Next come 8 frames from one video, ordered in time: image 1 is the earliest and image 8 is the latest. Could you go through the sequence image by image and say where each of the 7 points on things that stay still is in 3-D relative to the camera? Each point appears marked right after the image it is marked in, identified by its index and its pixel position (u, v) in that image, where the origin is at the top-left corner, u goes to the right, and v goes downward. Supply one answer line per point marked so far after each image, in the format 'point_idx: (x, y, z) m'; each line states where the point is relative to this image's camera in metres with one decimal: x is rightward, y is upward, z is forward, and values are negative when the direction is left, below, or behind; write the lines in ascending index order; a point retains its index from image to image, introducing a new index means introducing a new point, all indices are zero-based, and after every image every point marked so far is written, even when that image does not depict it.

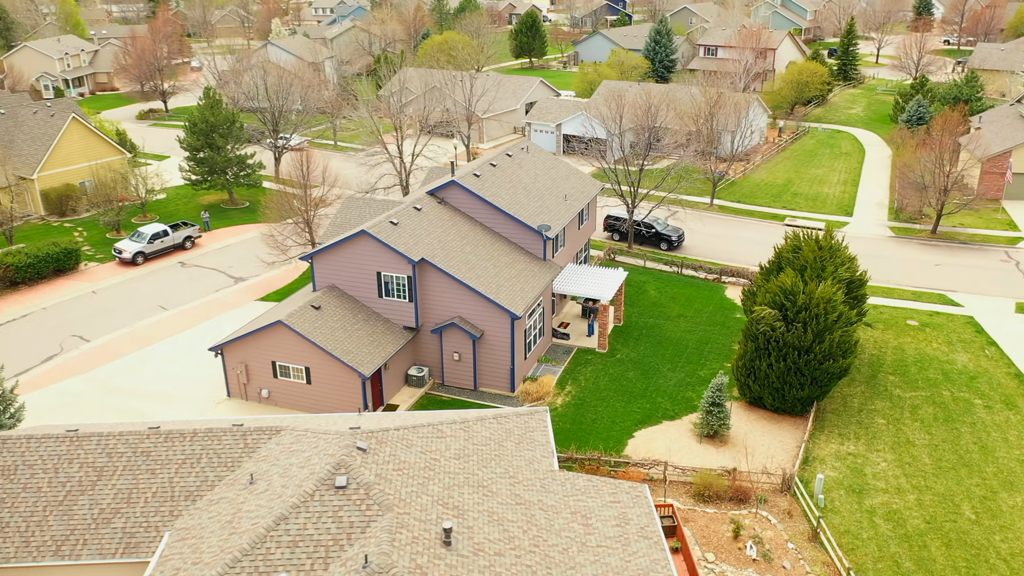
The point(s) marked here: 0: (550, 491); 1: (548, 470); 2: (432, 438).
0: (+0.8, -4.6, +18.3) m
1: (+0.8, -4.2, +19.1) m
2: (-1.8, -3.3, +18.1) m
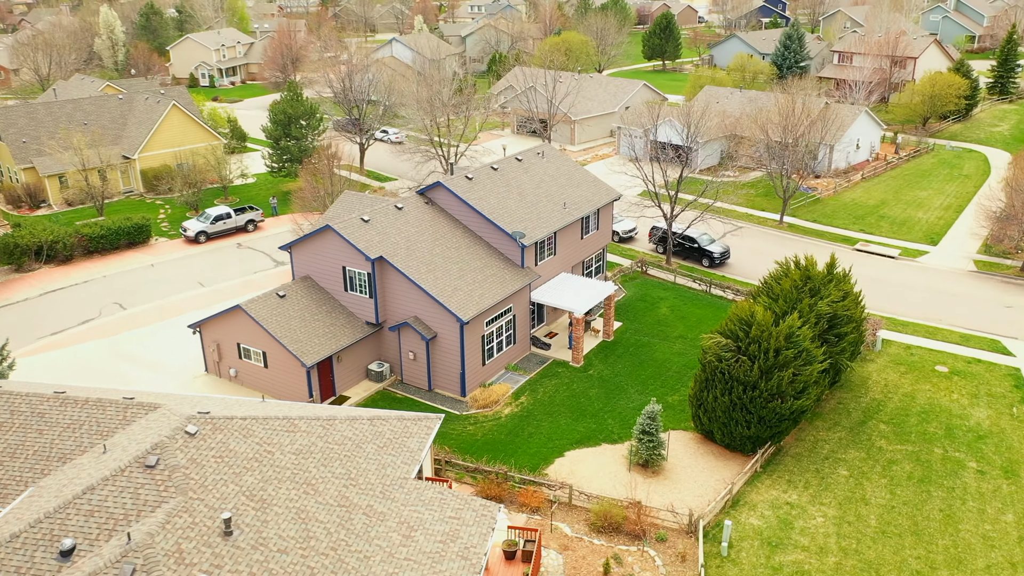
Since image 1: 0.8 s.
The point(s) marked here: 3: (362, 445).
0: (-2.8, -4.7, +18.3) m
1: (-2.6, -4.4, +19.1) m
2: (-5.3, -3.2, +18.7) m
3: (-3.6, -3.7, +19.5) m
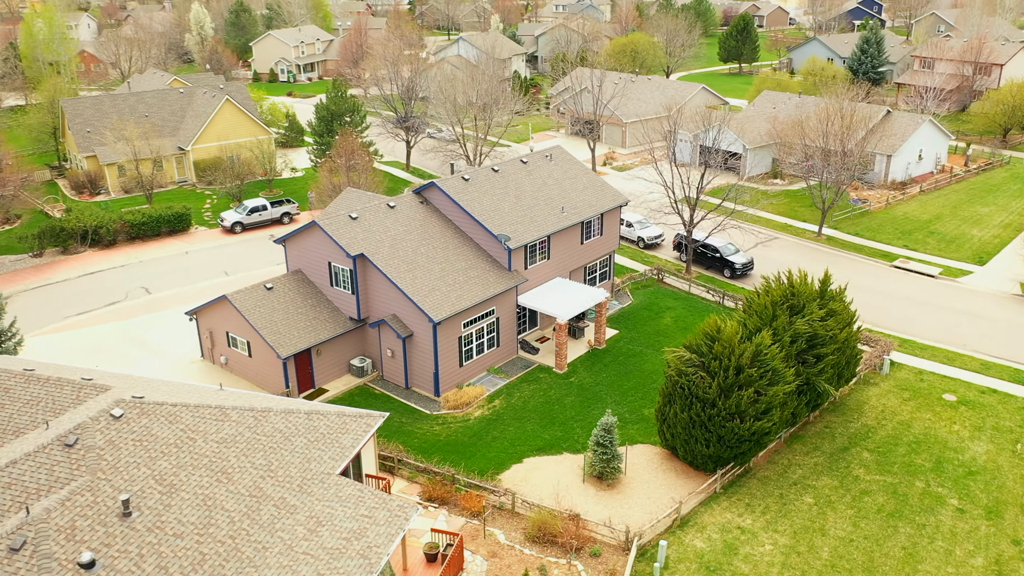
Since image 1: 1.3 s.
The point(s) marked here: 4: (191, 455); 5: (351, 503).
0: (-4.8, -4.7, +18.7) m
1: (-4.5, -4.3, +19.4) m
2: (-7.2, -3.1, +19.3) m
3: (-5.4, -3.6, +19.9) m
4: (-7.1, -3.7, +18.2) m
5: (-3.7, -4.9, +18.8) m
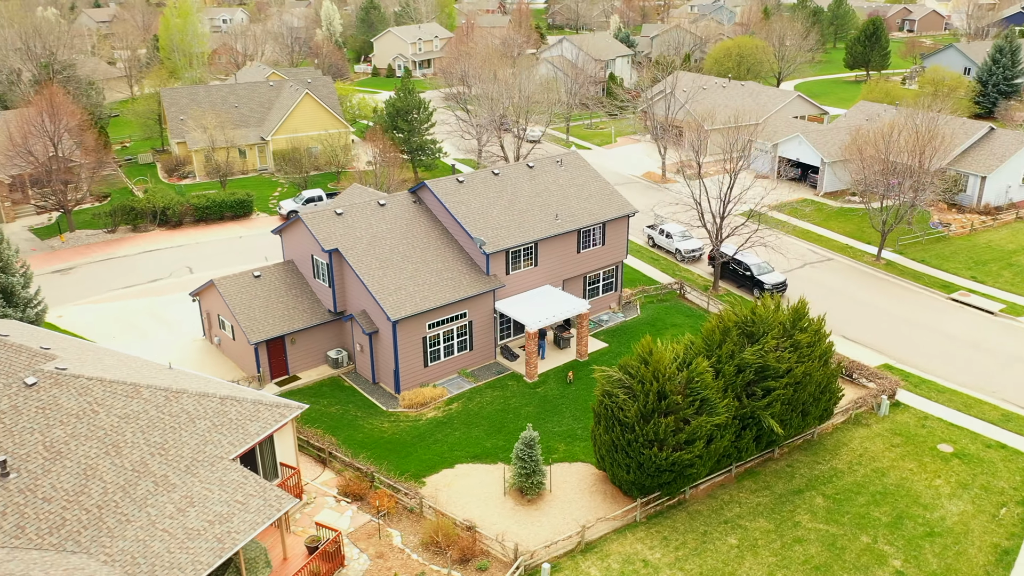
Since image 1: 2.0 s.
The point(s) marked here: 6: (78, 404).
0: (-7.8, -4.4, +19.6) m
1: (-7.4, -4.1, +20.3) m
2: (-9.9, -2.7, +20.6) m
3: (-8.1, -3.4, +20.9) m
4: (-10.1, -3.3, +19.5) m
5: (-6.7, -4.8, +19.5) m
6: (-10.5, -2.8, +19.9) m
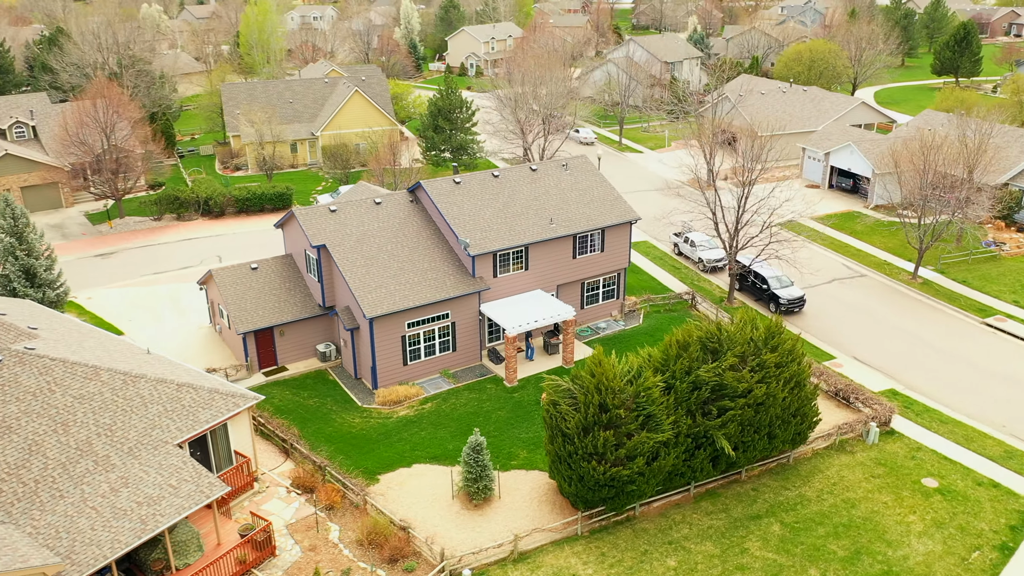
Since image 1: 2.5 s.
0: (-9.6, -4.2, +20.5) m
1: (-9.1, -3.9, +21.1) m
2: (-11.5, -2.3, +21.7) m
3: (-9.7, -3.1, +21.8) m
4: (-11.8, -2.9, +20.6) m
5: (-8.5, -4.6, +20.2) m
6: (-12.2, -2.4, +21.0) m
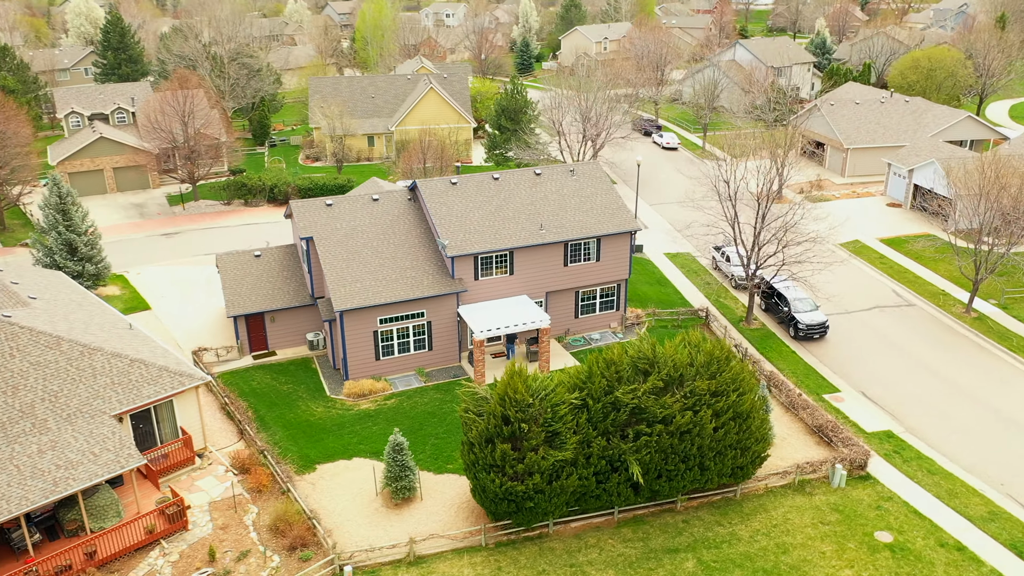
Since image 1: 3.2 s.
0: (-12.0, -3.6, +22.1) m
1: (-11.4, -3.3, +22.6) m
2: (-13.6, -1.6, +23.6) m
3: (-11.9, -2.5, +23.4) m
4: (-14.2, -2.2, +22.6) m
5: (-11.1, -4.1, +21.7) m
6: (-14.4, -1.7, +23.1) m
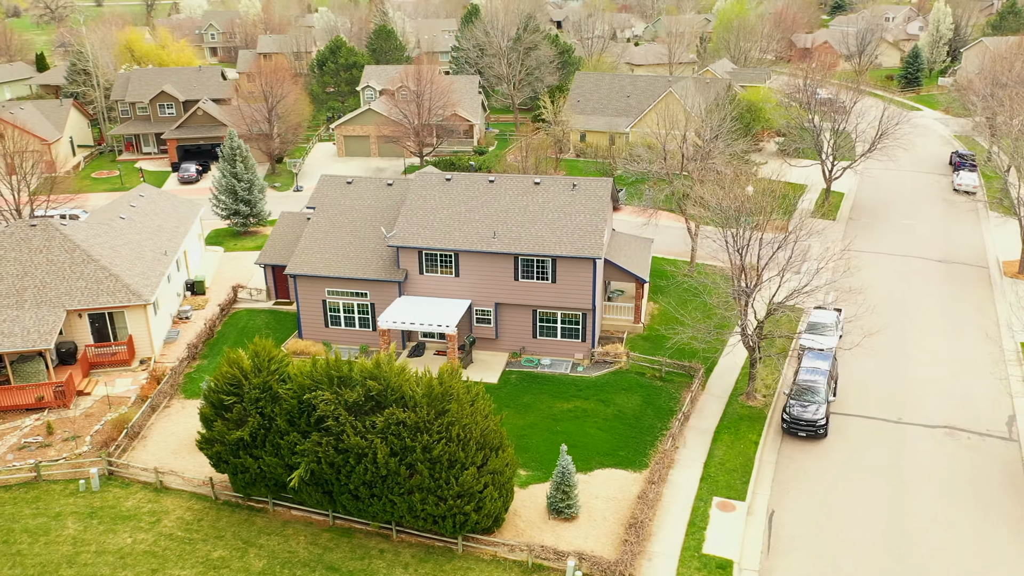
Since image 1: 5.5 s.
0: (-17.2, -0.6, +29.7) m
1: (-16.4, -0.5, +29.8) m
2: (-17.4, +1.6, +31.7) m
3: (-16.2, +0.3, +30.7) m
4: (-18.5, +1.2, +31.2) m
5: (-16.8, -1.3, +28.9) m
6: (-18.3, +1.7, +31.7) m
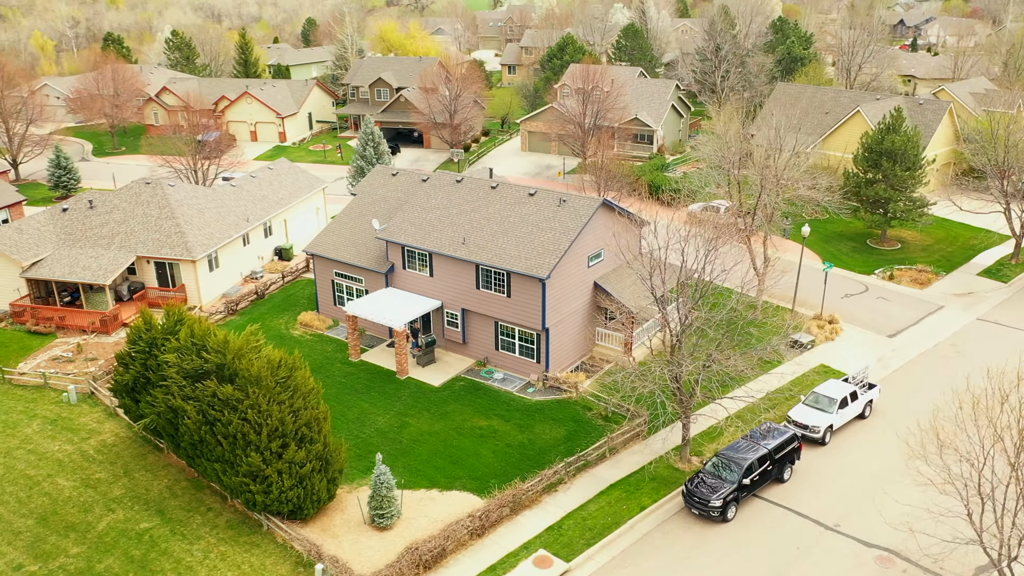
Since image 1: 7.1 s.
0: (-17.4, +1.8, +36.2) m
1: (-16.6, +1.7, +36.0) m
2: (-16.4, +3.9, +38.0) m
3: (-15.9, +2.5, +36.7) m
4: (-17.6, +3.7, +38.0) m
5: (-17.3, +1.1, +35.3) m
6: (-17.2, +4.1, +38.4) m
